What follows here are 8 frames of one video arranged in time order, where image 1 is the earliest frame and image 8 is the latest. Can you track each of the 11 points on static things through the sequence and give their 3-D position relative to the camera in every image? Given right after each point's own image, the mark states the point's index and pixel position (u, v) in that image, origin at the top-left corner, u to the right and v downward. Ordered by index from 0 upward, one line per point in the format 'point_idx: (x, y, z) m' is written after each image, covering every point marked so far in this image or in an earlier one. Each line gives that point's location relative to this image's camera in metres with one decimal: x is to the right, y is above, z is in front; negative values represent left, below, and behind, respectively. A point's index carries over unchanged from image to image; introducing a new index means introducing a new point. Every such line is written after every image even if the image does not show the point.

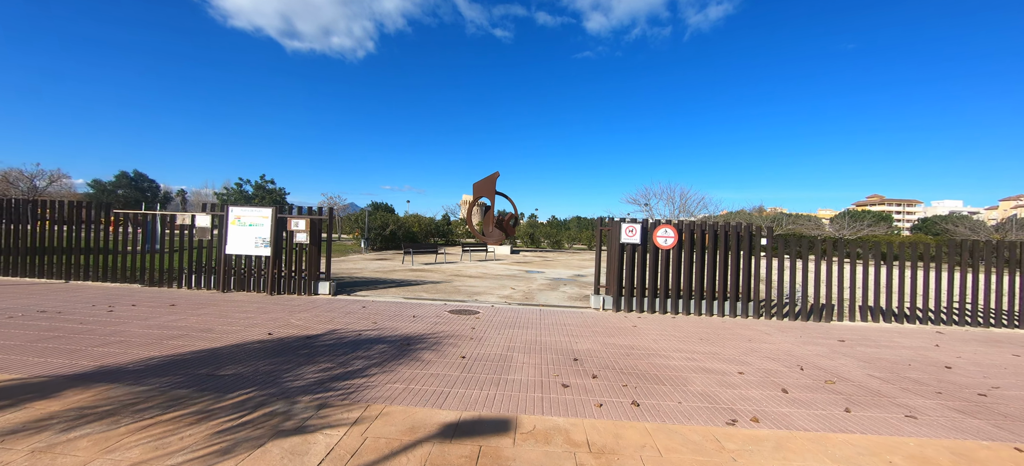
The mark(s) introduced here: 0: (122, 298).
0: (-7.1, -1.2, +7.1) m
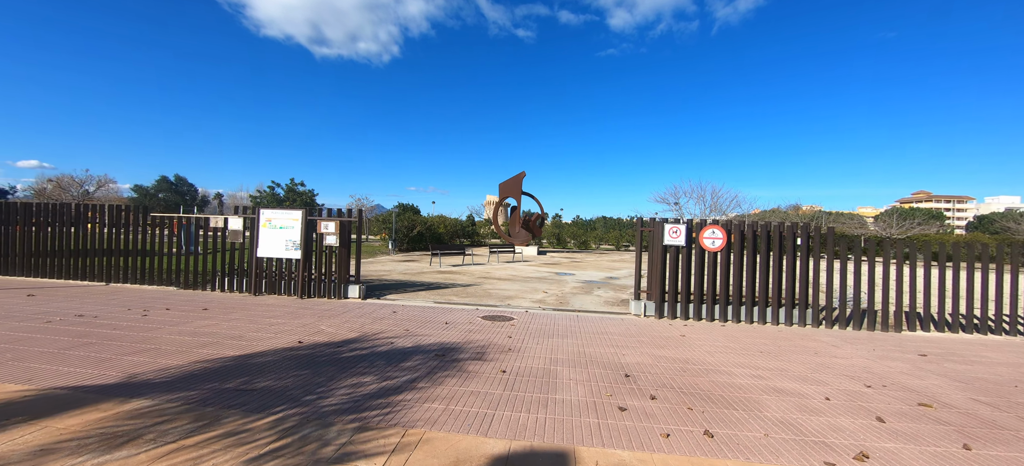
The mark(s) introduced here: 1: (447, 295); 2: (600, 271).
0: (-6.5, -1.2, +7.2) m
1: (-1.5, -1.4, +8.9) m
2: (+3.7, -1.6, +16.1) m
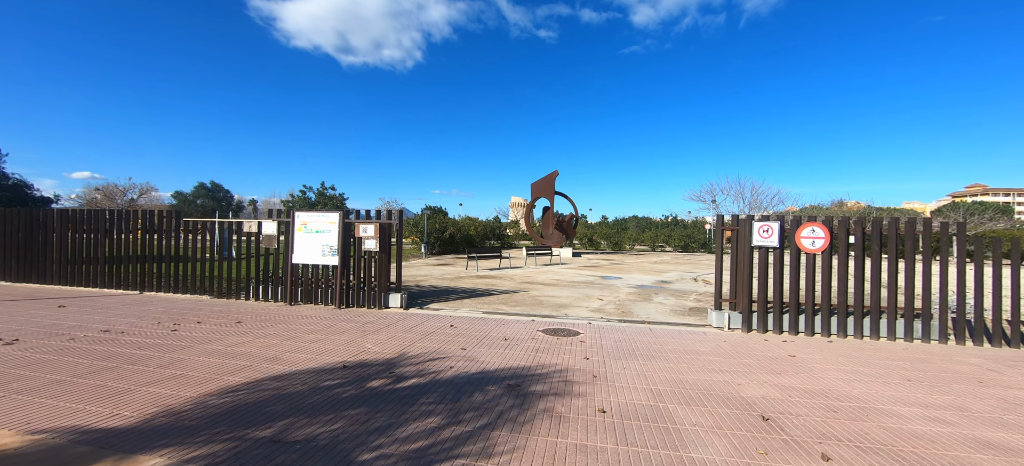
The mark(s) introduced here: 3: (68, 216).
0: (-5.4, -1.3, +6.6) m
1: (-0.4, -1.5, +8.1) m
2: (+5.2, -1.6, +14.9) m
3: (-10.3, +0.4, +9.1) m
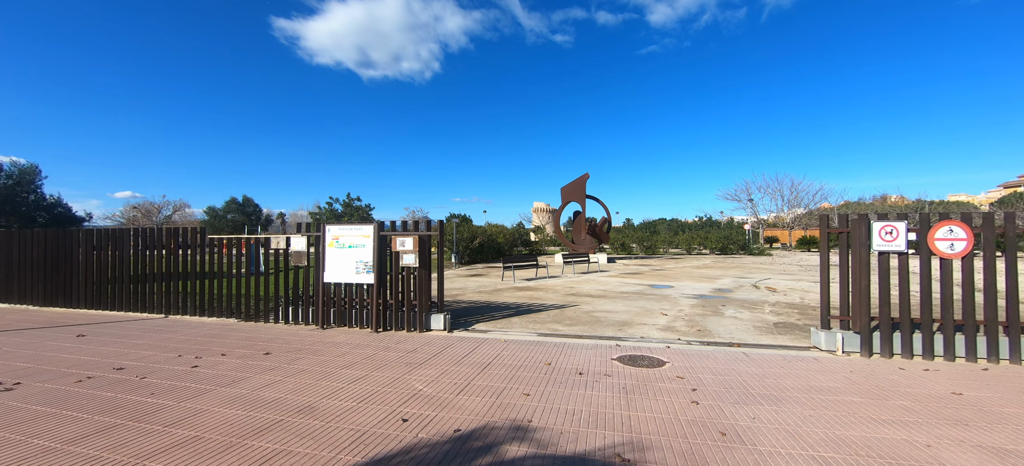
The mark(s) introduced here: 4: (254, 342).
0: (-4.5, -1.6, +5.9) m
1: (+0.6, -1.6, +7.1) m
2: (+6.5, -1.7, +13.7) m
3: (-9.3, -0.1, +8.7) m
4: (-3.8, -1.6, +5.8) m
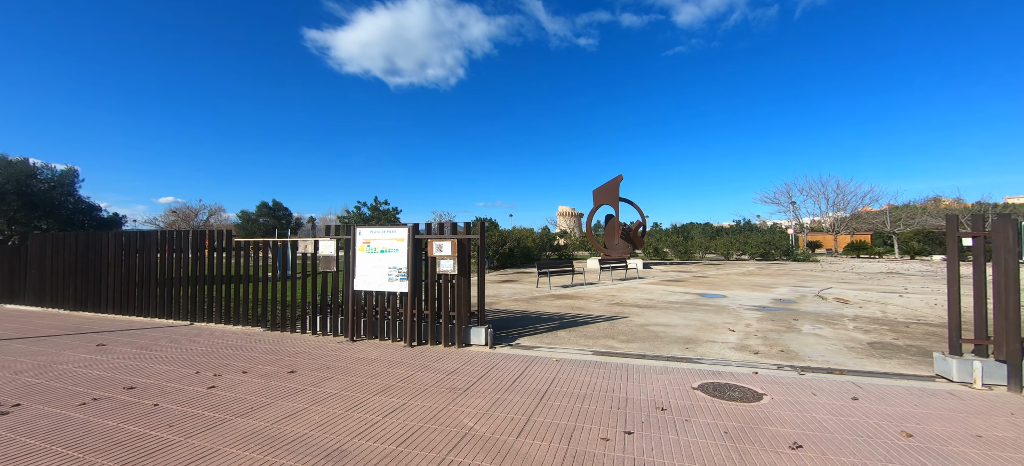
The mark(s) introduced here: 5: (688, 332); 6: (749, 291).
0: (-3.8, -1.7, +5.4) m
1: (+1.4, -1.7, +6.3) m
2: (+7.7, -1.8, +12.5) m
3: (-8.4, -0.1, +8.5) m
4: (-3.1, -1.7, +5.3) m
5: (+3.0, -1.7, +6.8) m
6: (+7.4, -1.8, +12.3) m
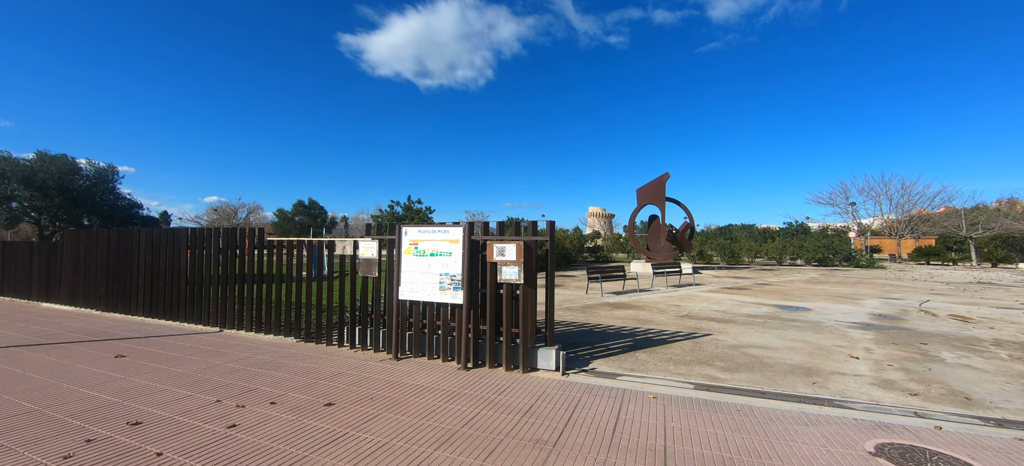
0: (-2.9, -1.6, +4.6) m
1: (+2.4, -1.7, +5.2) m
2: (+9.0, -1.9, +10.9) m
3: (-7.3, -0.1, +8.0) m
4: (-2.2, -1.6, +4.4) m
5: (+4.0, -1.7, +5.5) m
6: (+8.8, -1.9, +10.7) m
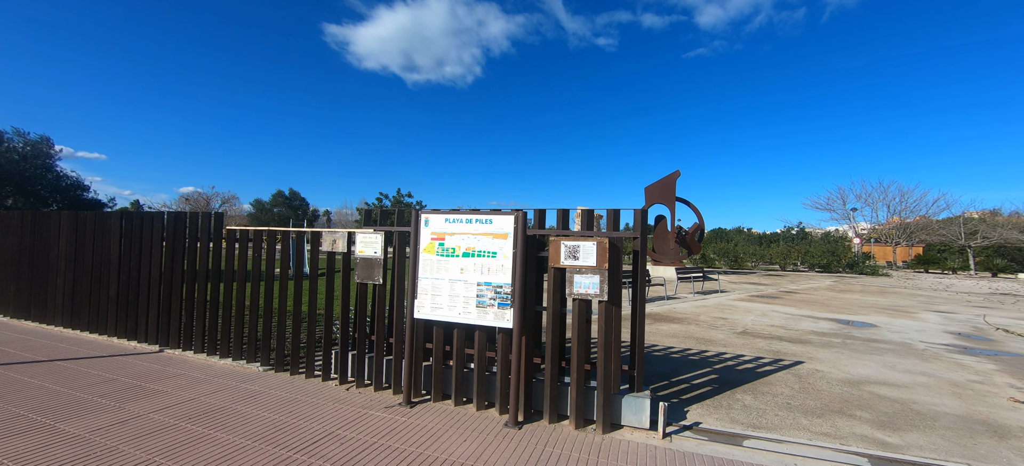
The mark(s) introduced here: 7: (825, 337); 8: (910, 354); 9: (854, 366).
0: (-2.3, -1.5, +2.9) m
1: (+3.0, -1.7, +3.7) m
2: (+9.4, -2.1, +9.7) m
3: (-6.7, +0.2, +6.1) m
4: (-1.6, -1.5, +2.8) m
5: (+4.6, -1.8, +4.1) m
6: (+9.1, -2.0, +9.5) m
7: (+5.7, -1.9, +7.2) m
8: (+6.2, -1.9, +6.2) m
9: (+4.6, -1.8, +5.3) m
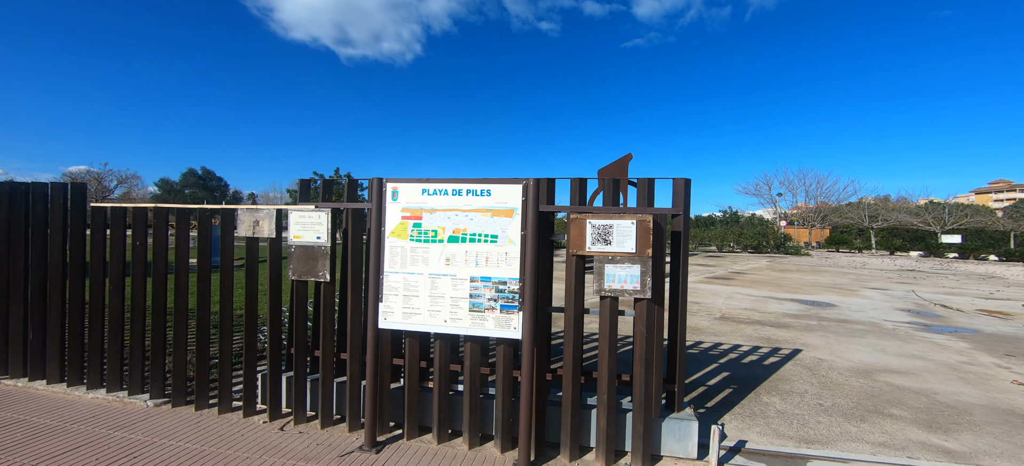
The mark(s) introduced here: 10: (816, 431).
0: (-2.1, -1.4, +1.7) m
1: (+3.0, -1.5, +3.2) m
2: (+8.5, -1.6, +10.1) m
3: (-7.0, +0.4, +4.2) m
4: (-1.4, -1.4, +1.7) m
5: (+4.5, -1.6, +3.9) m
6: (+8.2, -1.6, +9.9) m
7: (+5.2, -1.5, +7.1) m
8: (+5.8, -1.6, +6.2) m
9: (+4.4, -1.5, +5.1) m
10: (+2.3, -1.5, +3.1) m
